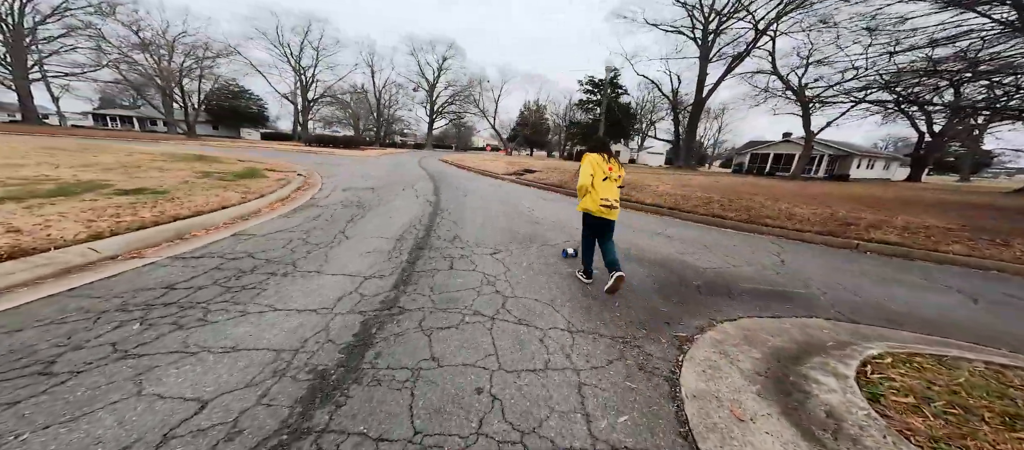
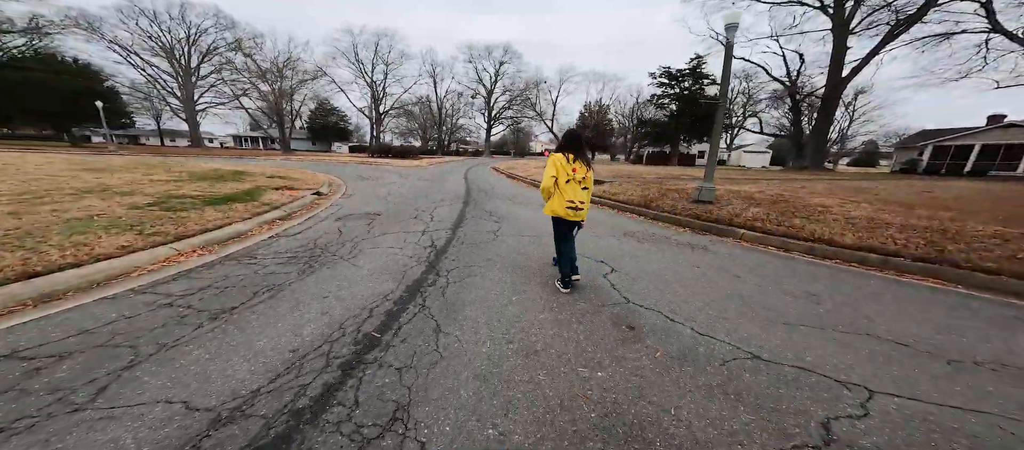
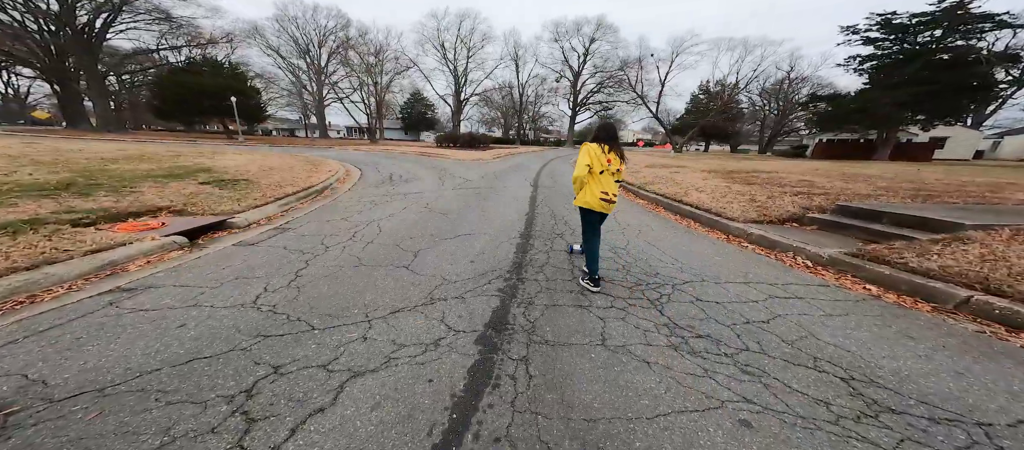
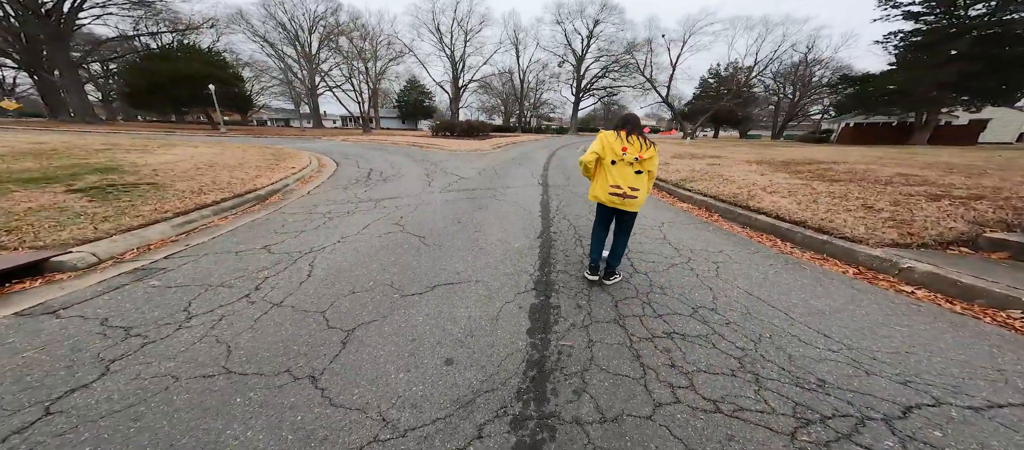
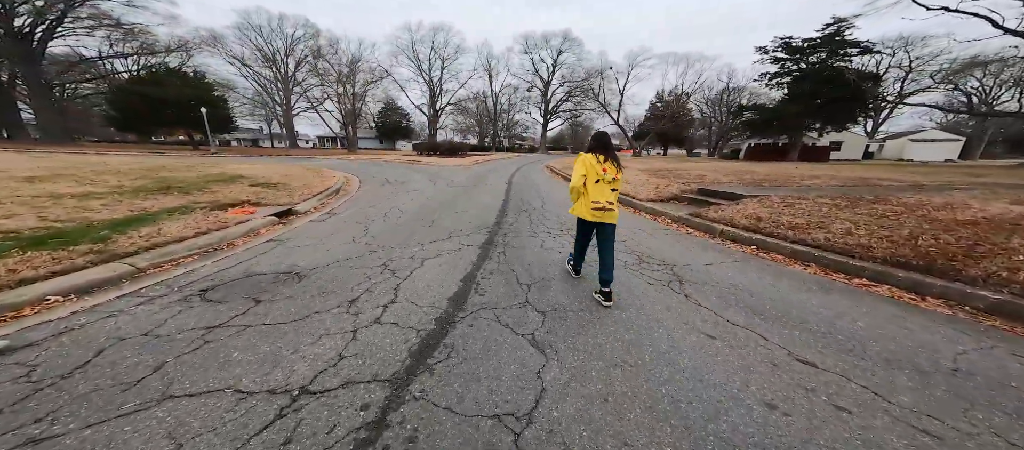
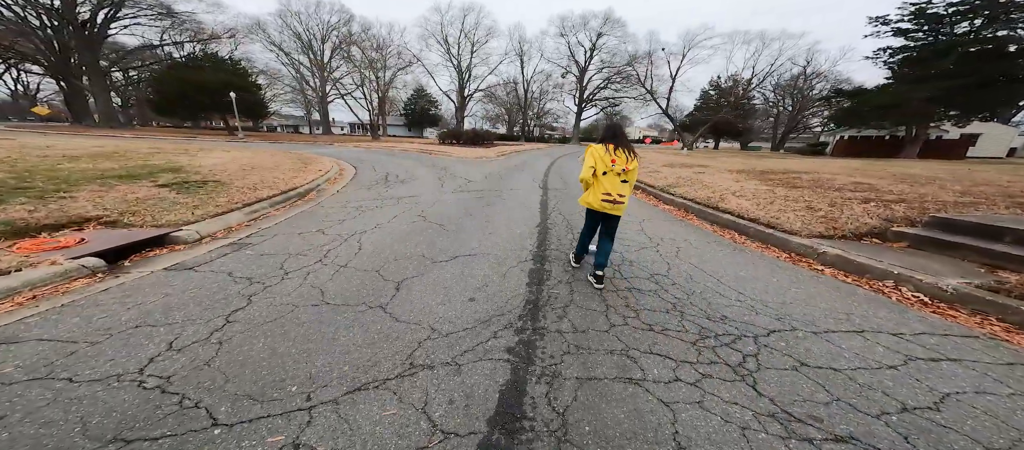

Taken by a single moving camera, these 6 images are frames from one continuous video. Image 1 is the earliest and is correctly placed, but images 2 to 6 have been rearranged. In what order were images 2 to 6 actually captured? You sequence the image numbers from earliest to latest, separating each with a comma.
2, 5, 3, 6, 4
